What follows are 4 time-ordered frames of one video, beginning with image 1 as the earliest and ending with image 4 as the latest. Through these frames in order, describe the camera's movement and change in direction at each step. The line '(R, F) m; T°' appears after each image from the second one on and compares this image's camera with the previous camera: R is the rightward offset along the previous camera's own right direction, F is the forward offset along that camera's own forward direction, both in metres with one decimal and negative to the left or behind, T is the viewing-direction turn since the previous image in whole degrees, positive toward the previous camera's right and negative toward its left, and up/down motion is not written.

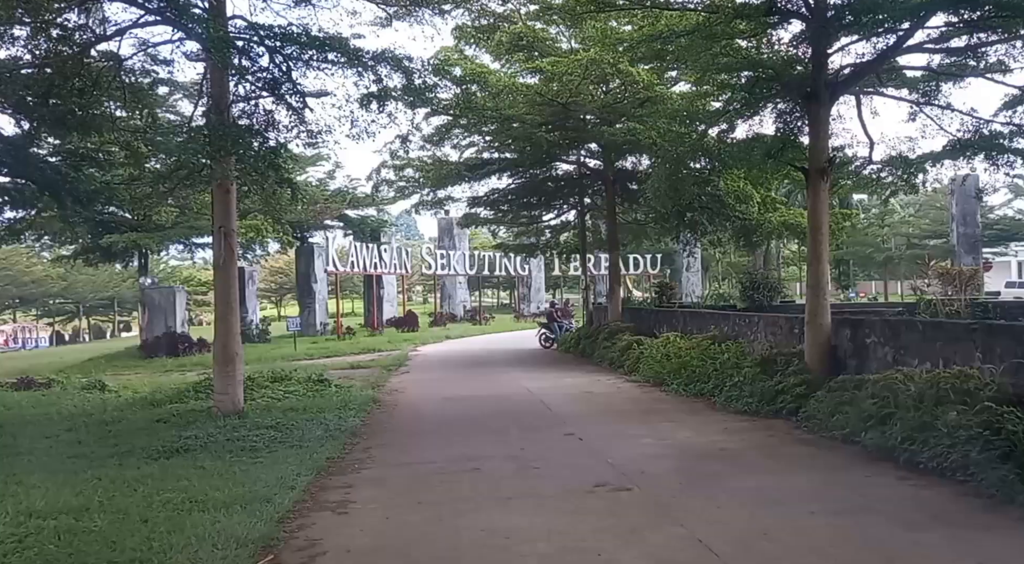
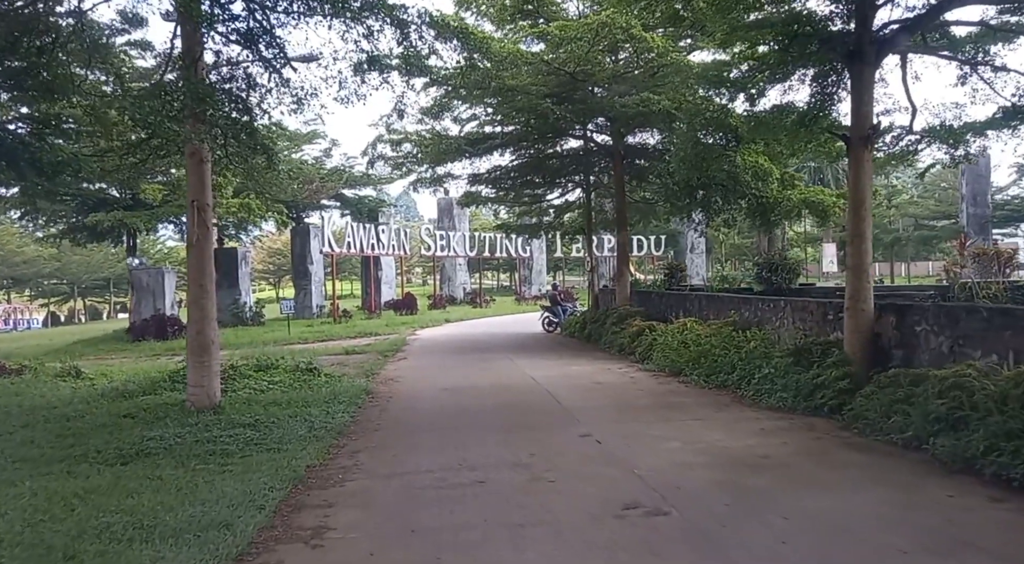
(-0.1, +0.9) m; 0°
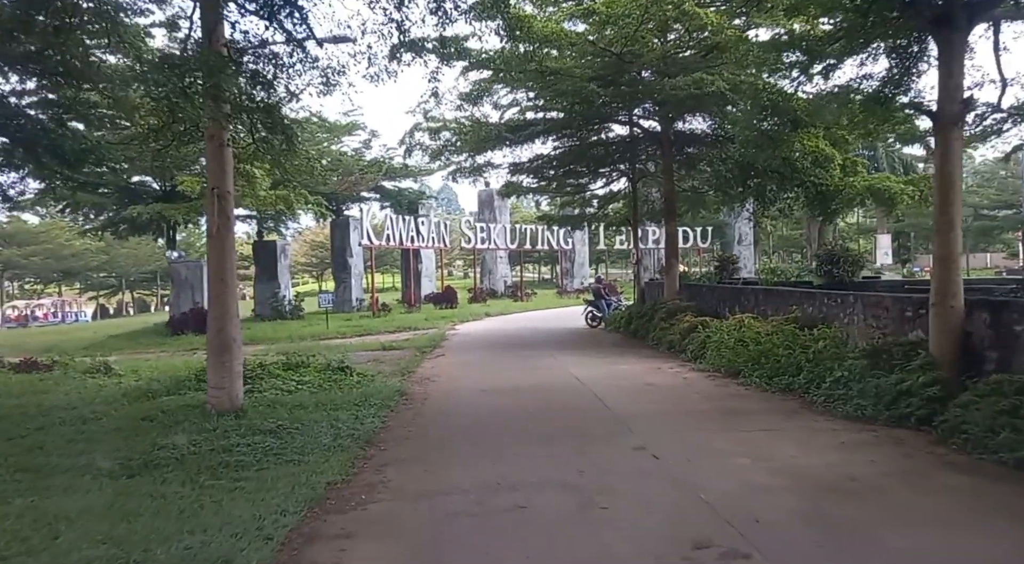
(0.0, +0.7) m; -3°
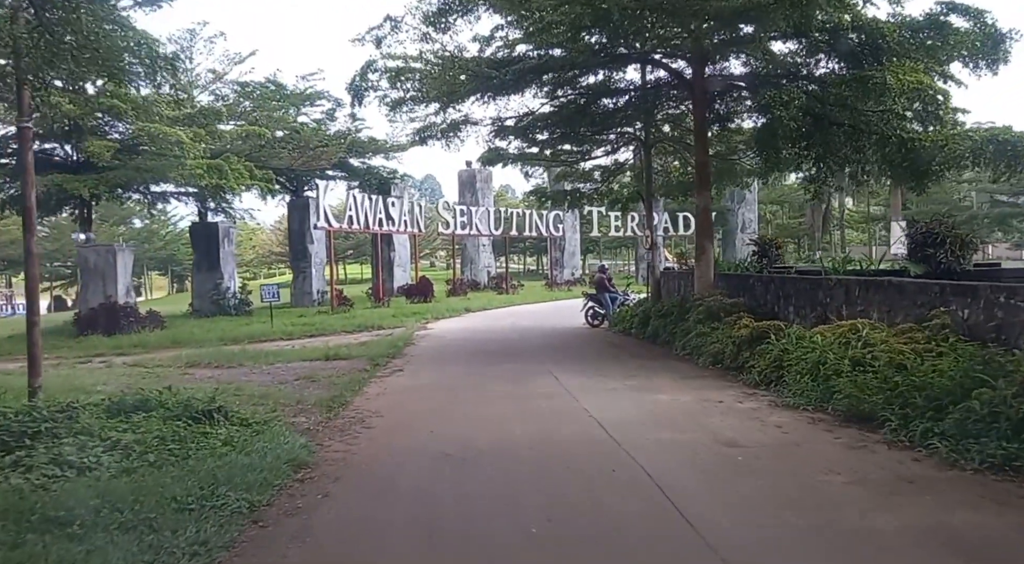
(0.0, +4.1) m; +1°
